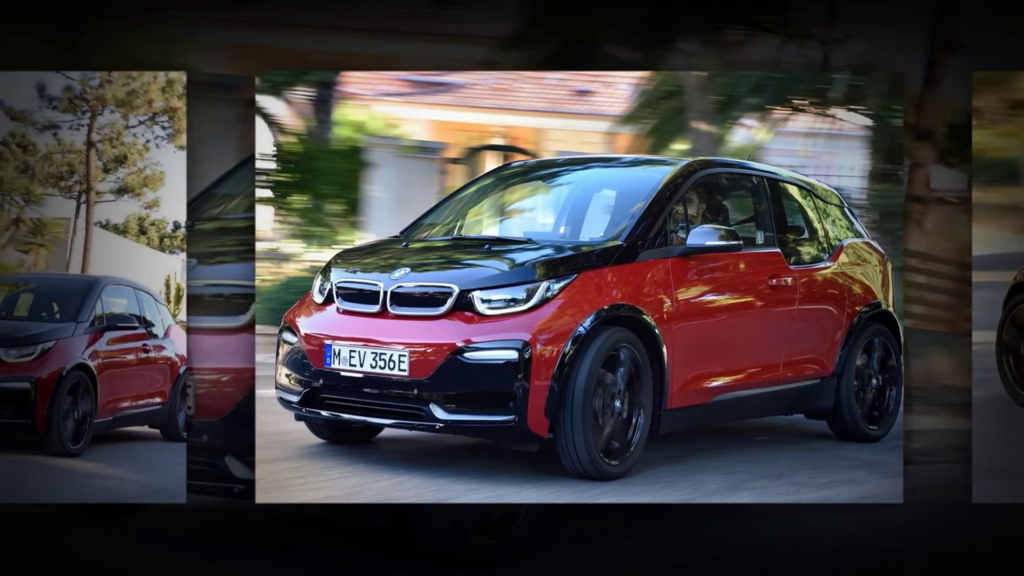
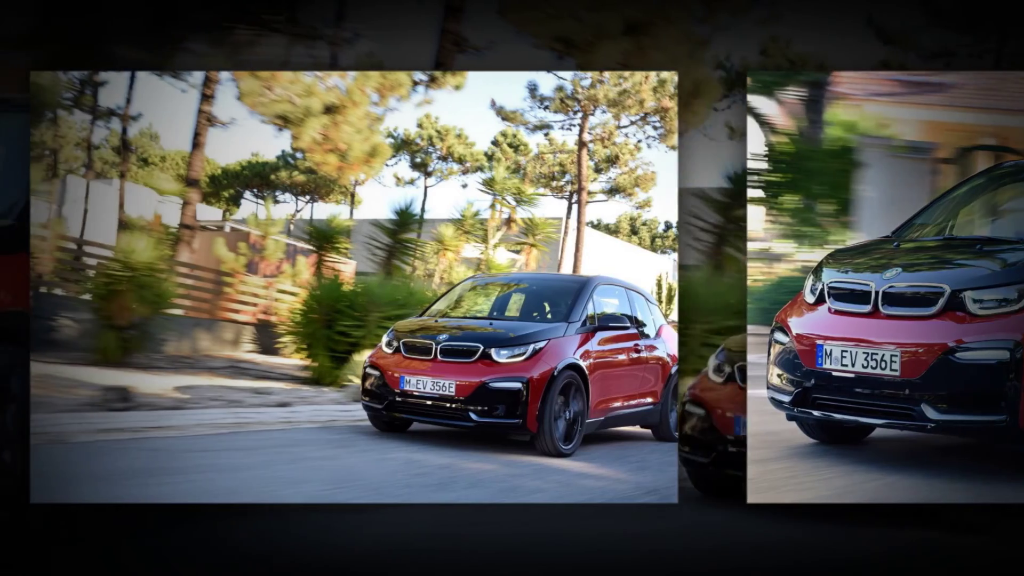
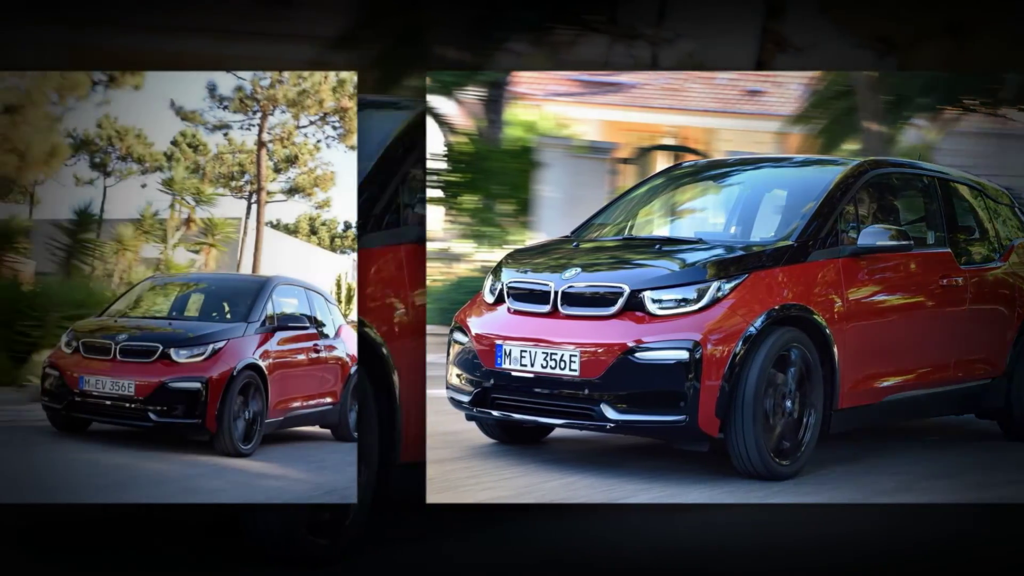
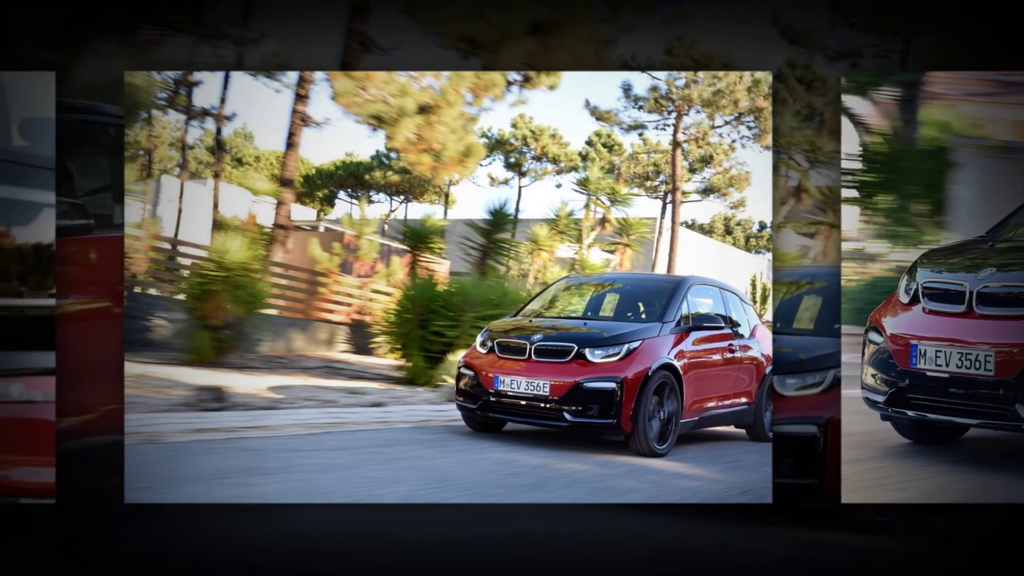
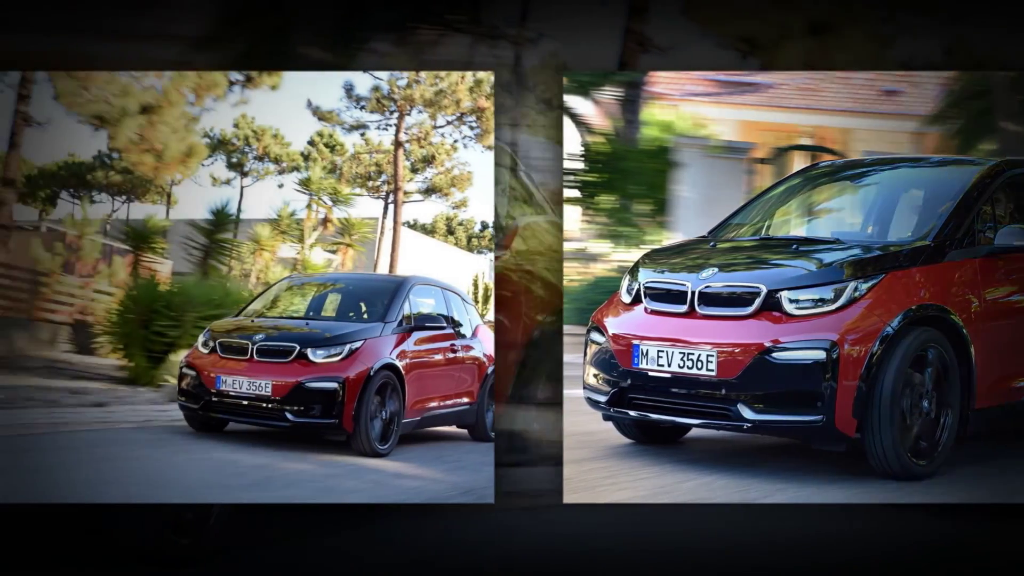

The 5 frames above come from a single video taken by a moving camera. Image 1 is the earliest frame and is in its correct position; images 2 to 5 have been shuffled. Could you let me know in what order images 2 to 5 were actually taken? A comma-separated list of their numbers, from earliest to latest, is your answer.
3, 5, 2, 4
